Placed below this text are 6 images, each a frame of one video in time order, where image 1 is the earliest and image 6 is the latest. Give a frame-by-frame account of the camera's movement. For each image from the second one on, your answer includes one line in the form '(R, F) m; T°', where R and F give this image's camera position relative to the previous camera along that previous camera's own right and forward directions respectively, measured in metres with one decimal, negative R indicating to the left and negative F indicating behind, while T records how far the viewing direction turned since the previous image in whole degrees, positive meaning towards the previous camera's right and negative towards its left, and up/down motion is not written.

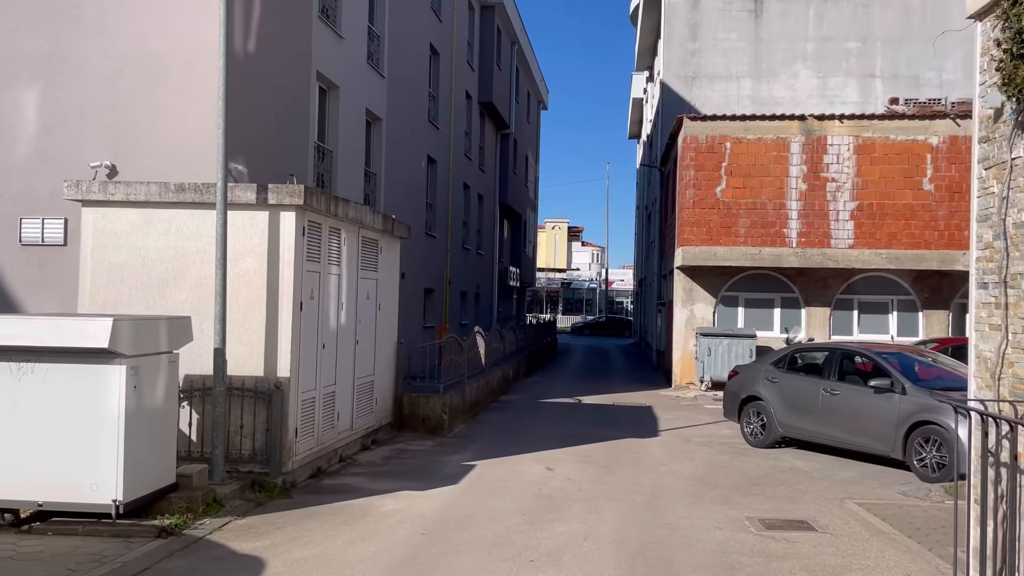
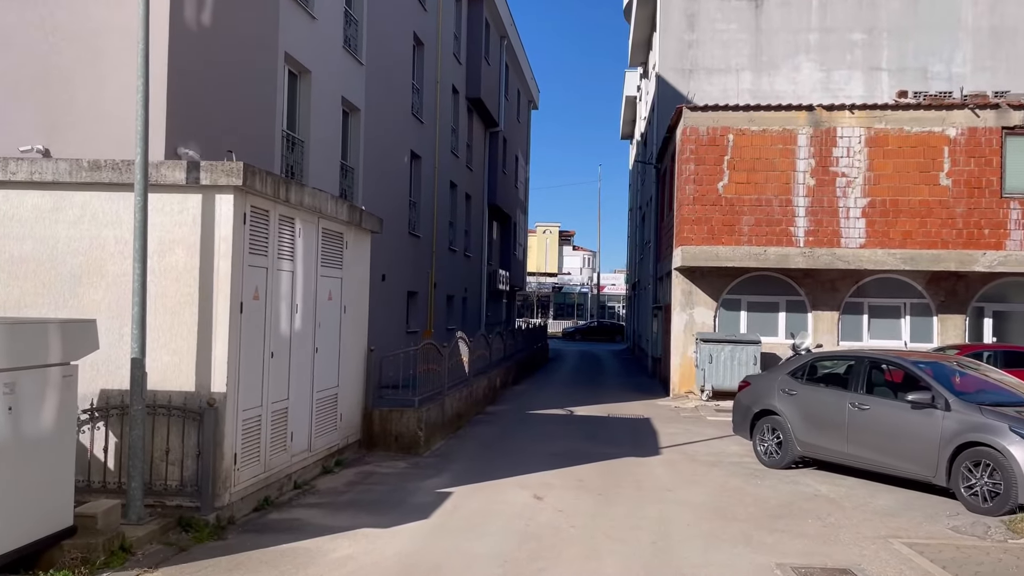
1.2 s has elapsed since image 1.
(+0.1, +1.1) m; +1°
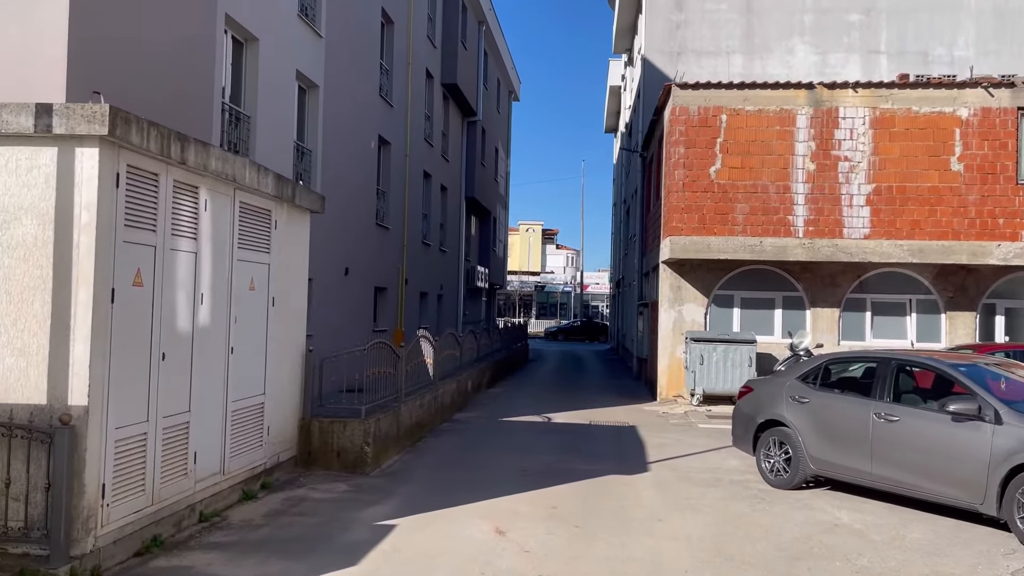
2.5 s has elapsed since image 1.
(+0.2, +1.3) m; +1°
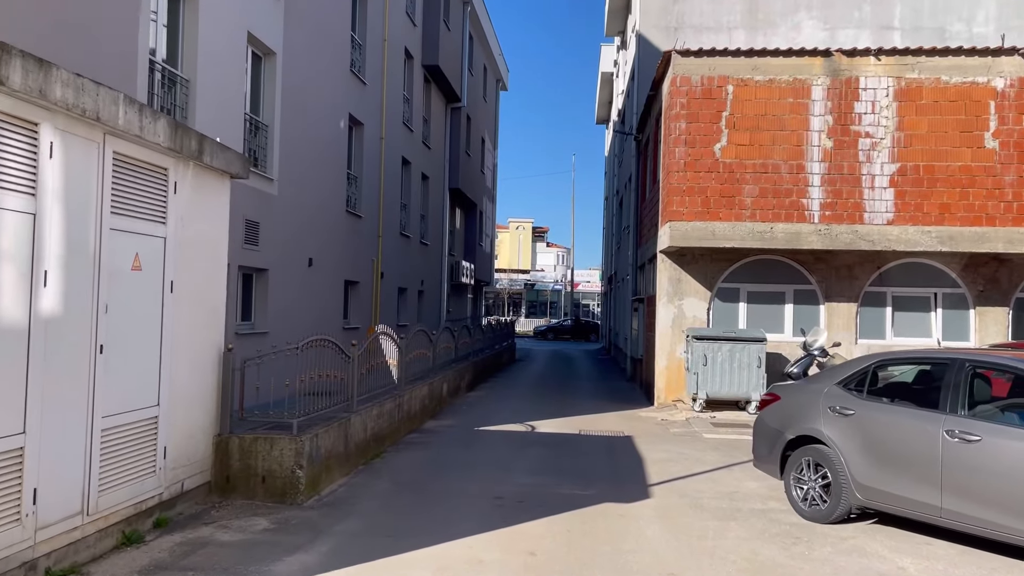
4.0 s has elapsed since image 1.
(+0.2, +1.5) m; +1°
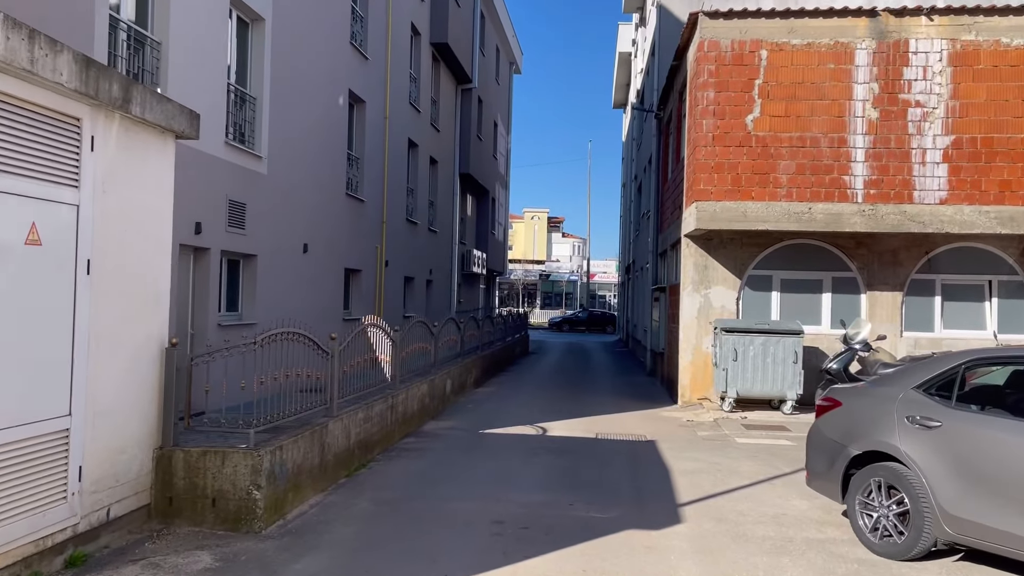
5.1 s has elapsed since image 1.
(+0.1, +1.1) m; -1°
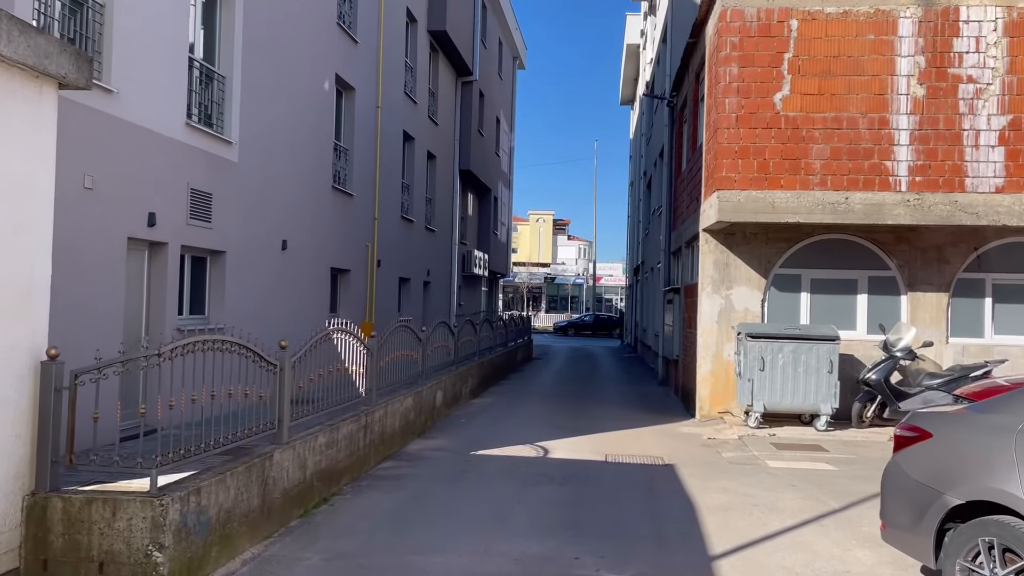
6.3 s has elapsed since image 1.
(+0.1, +1.2) m; 0°
